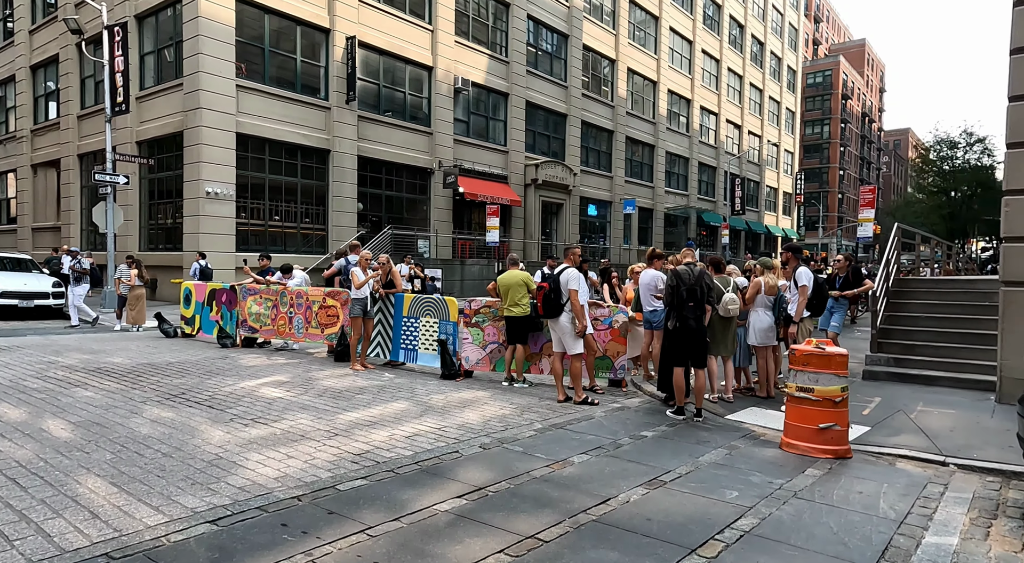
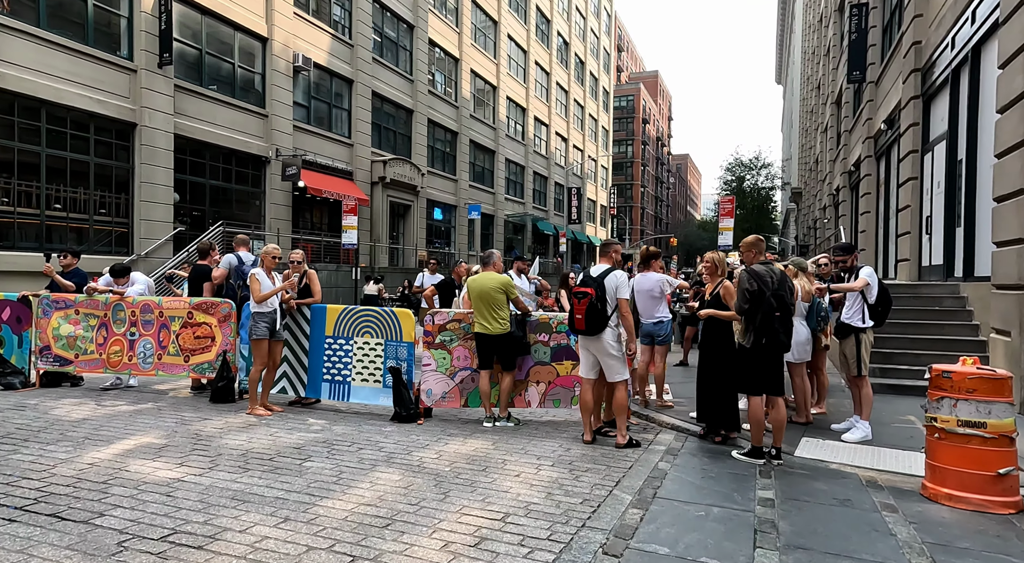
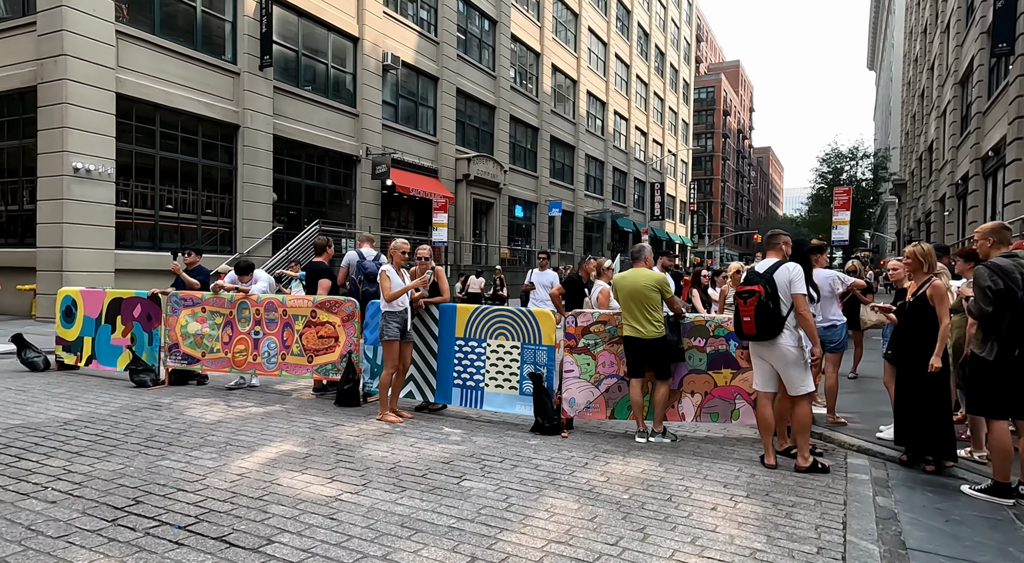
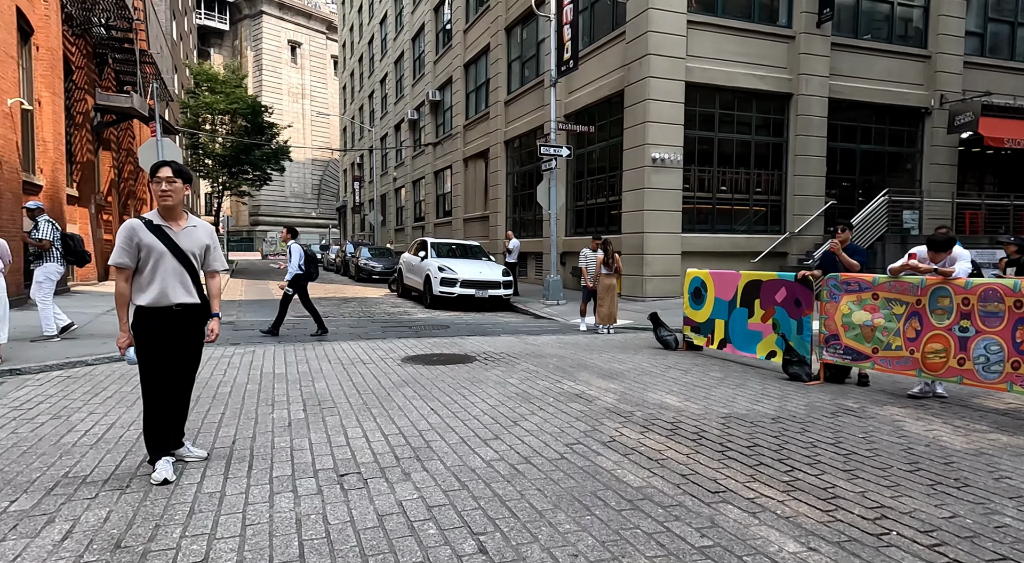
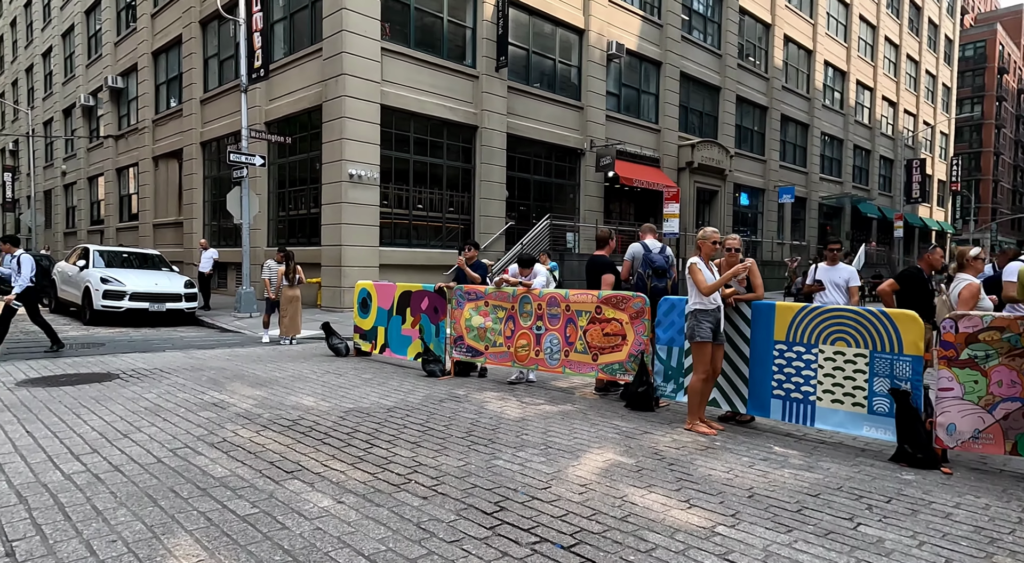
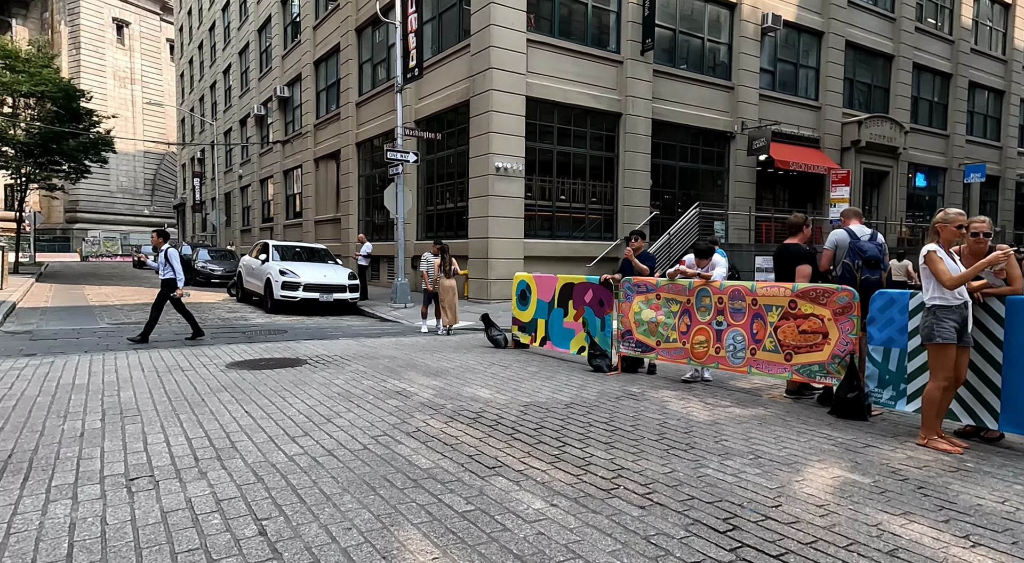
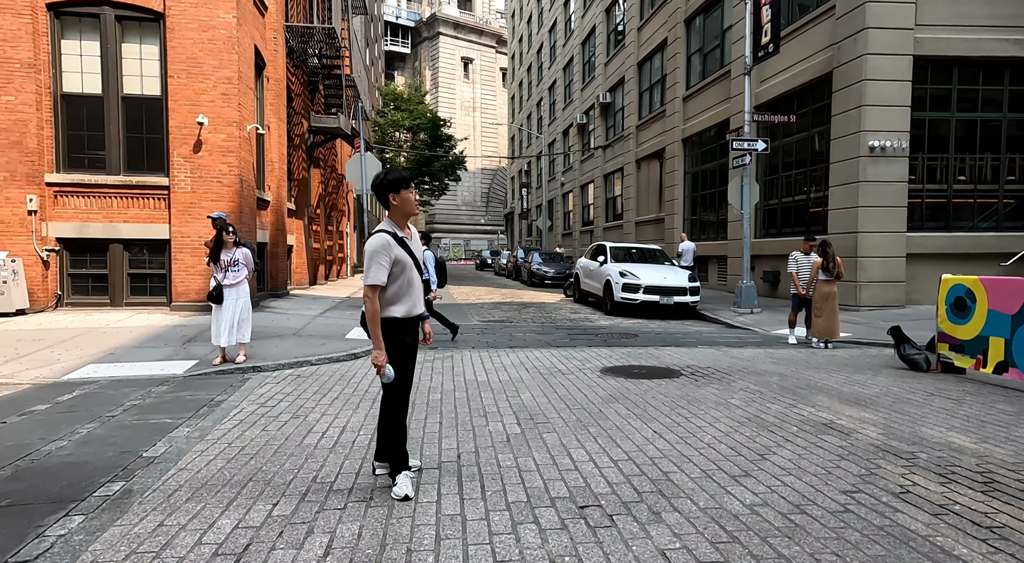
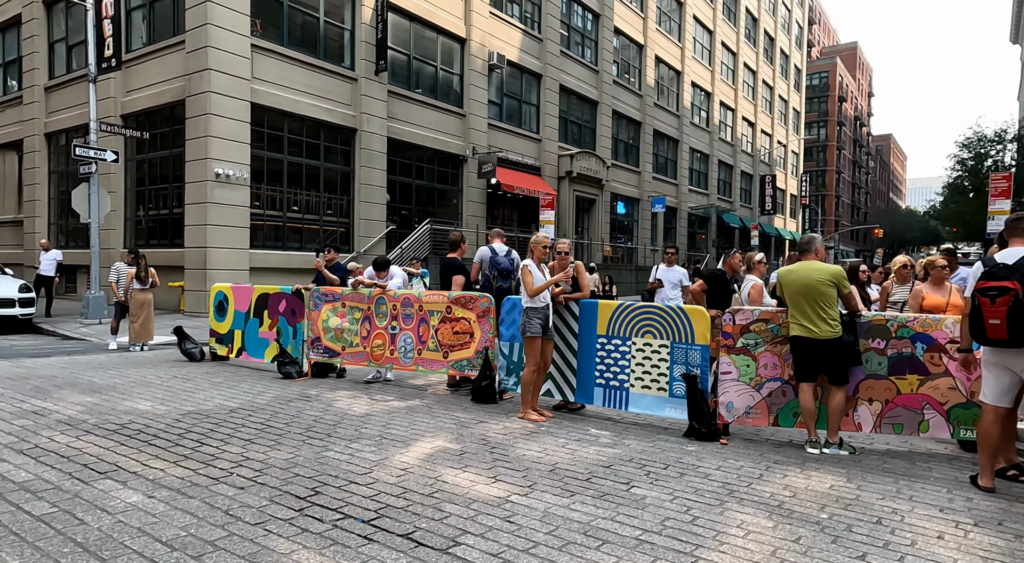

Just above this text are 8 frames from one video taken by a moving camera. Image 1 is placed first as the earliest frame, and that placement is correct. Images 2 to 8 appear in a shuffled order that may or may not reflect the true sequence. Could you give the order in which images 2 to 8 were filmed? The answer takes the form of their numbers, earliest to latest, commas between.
2, 3, 8, 5, 6, 4, 7
